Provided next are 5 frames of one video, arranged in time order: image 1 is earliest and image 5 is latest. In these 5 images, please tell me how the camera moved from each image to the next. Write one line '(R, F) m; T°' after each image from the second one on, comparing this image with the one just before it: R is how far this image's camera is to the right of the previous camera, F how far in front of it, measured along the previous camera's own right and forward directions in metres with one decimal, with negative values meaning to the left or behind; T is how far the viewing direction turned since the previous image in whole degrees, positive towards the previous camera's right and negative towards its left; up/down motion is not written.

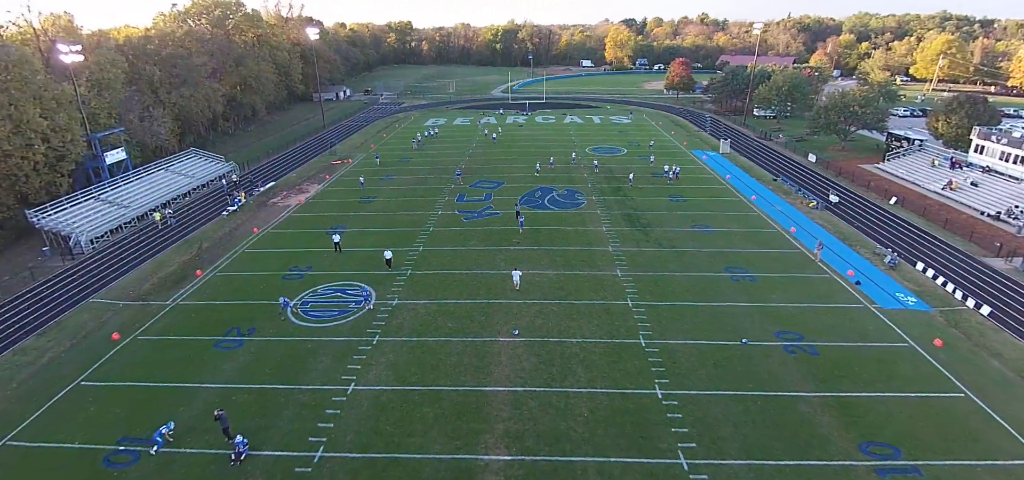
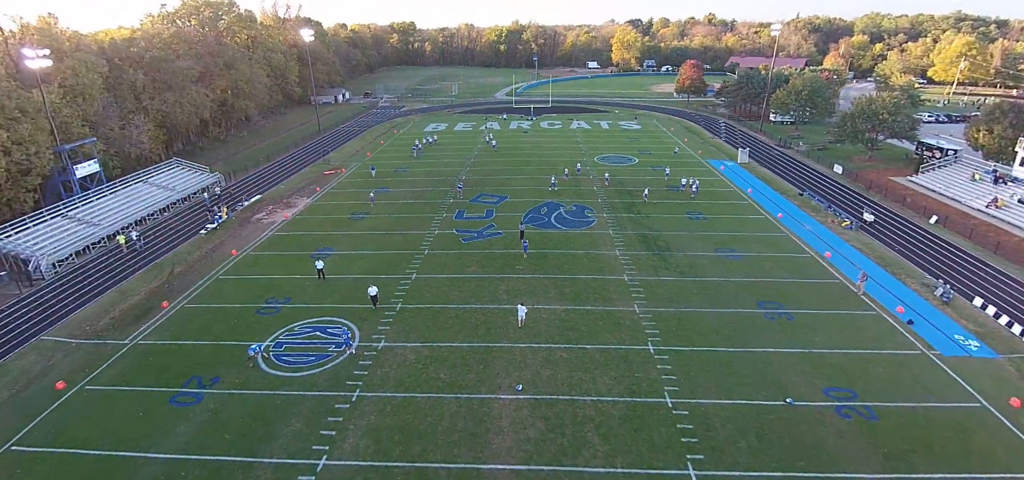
(0.0, +2.9) m; 0°
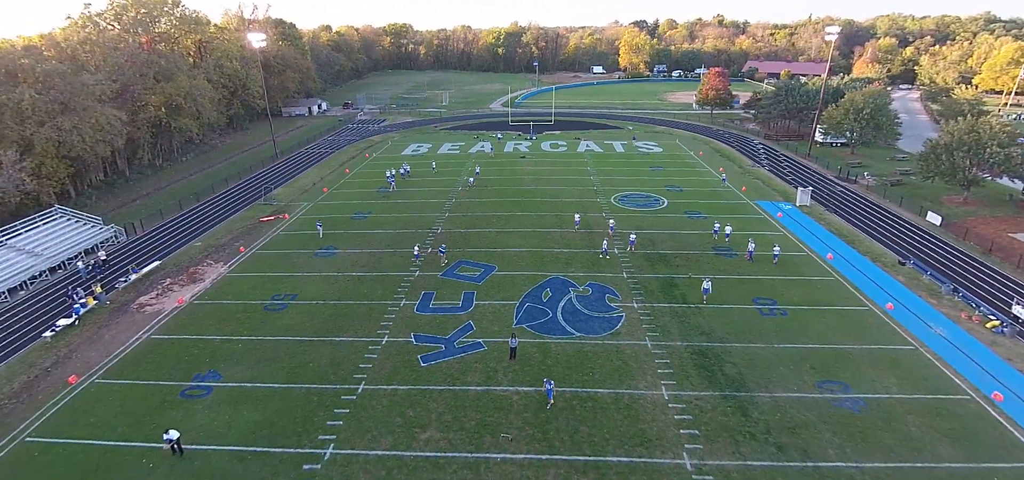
(+0.6, +10.0) m; 0°
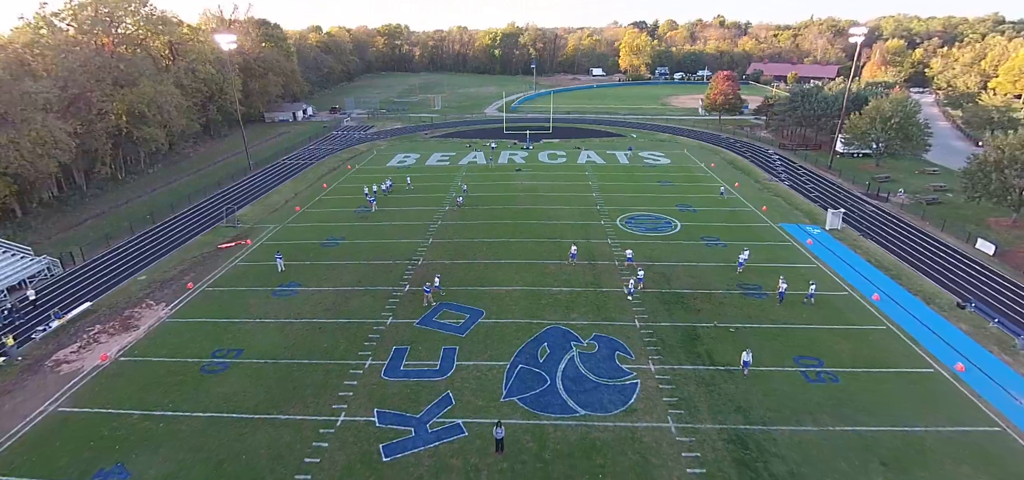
(+0.3, +4.0) m; 0°
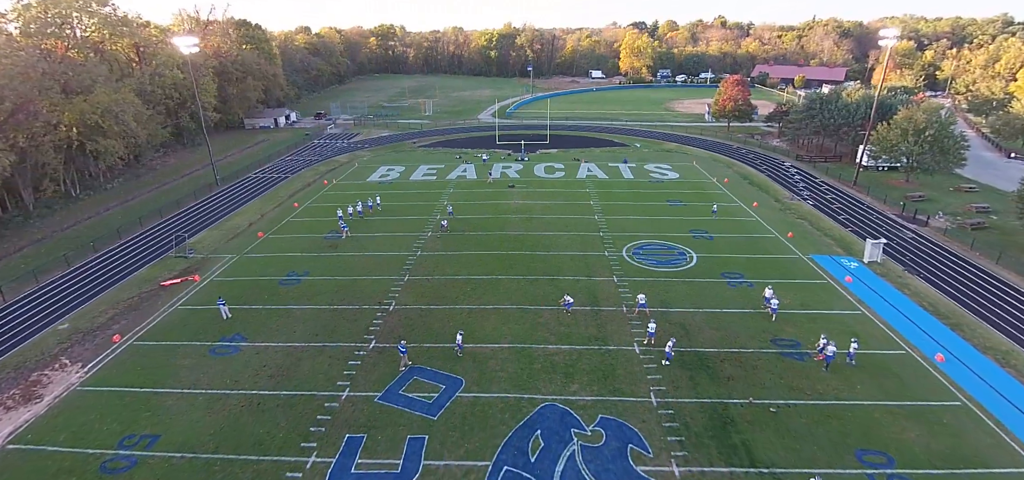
(+0.5, +4.1) m; 0°
